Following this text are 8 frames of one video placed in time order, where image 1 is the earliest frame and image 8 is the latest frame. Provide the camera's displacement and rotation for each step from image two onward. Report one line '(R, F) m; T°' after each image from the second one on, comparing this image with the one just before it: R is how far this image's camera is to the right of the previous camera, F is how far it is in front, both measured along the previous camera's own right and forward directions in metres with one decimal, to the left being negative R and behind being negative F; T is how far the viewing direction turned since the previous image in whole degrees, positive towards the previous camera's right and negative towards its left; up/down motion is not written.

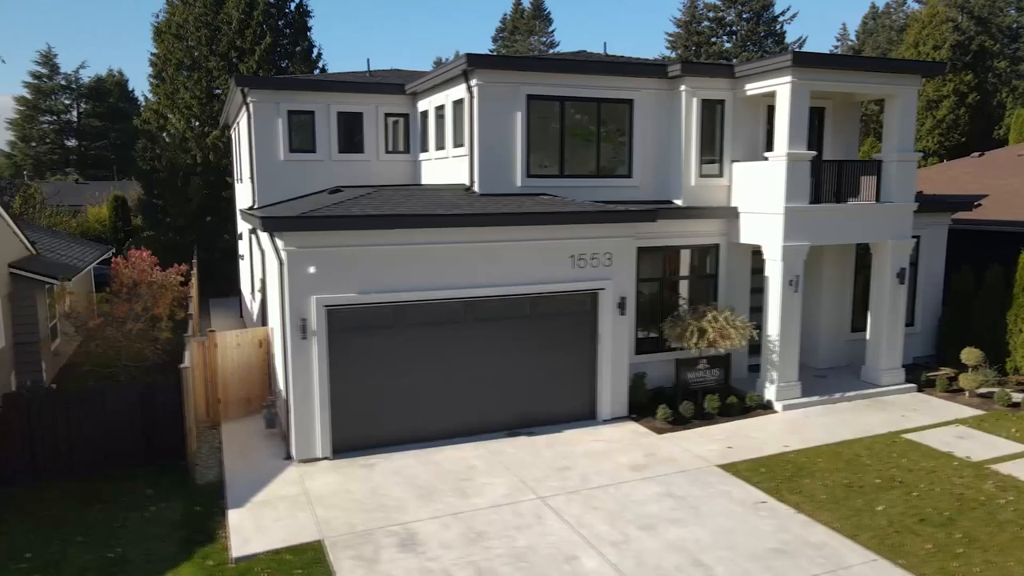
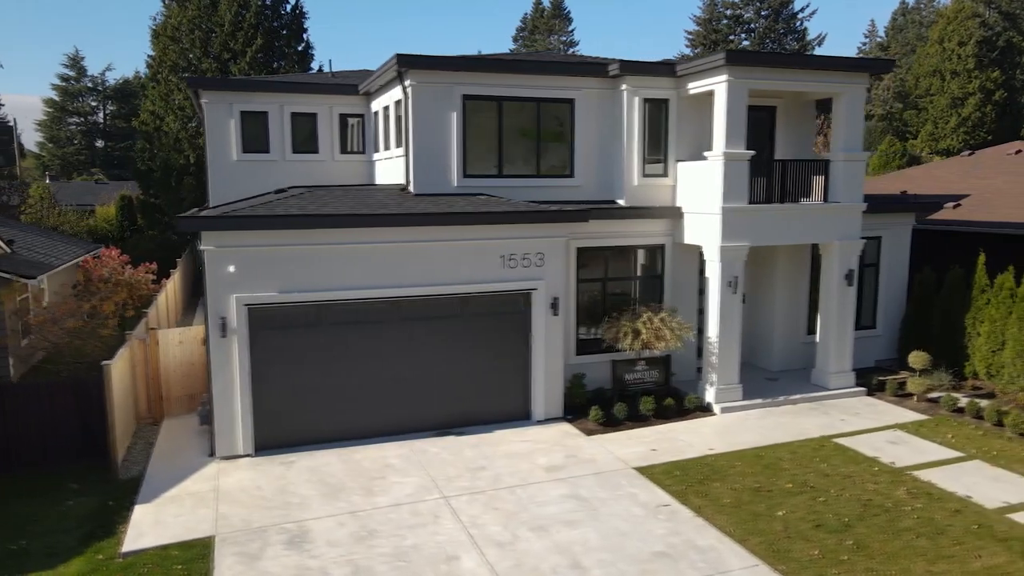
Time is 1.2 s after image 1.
(+1.7, 0.0) m; -2°
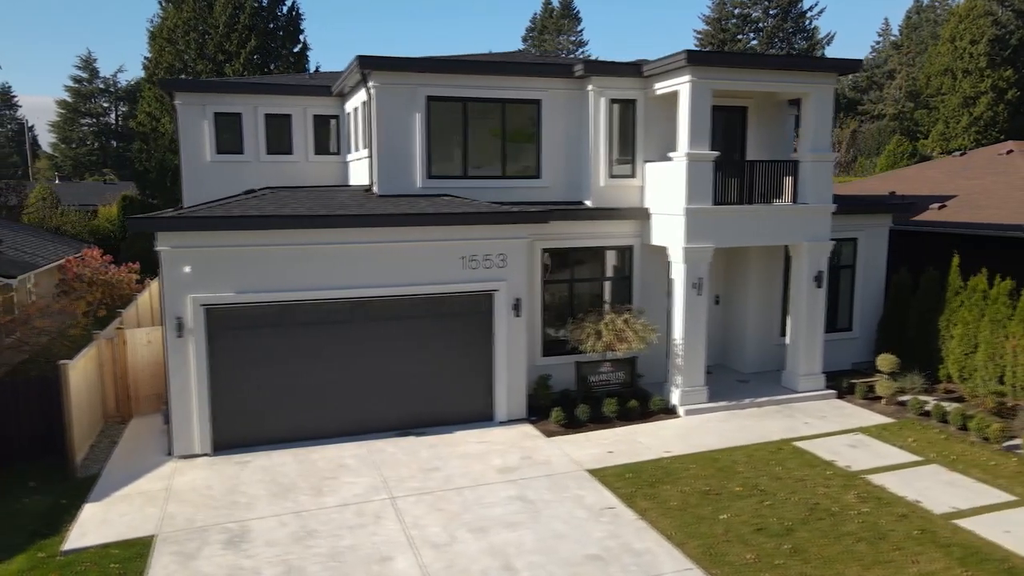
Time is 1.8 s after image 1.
(+0.9, 0.0) m; -1°
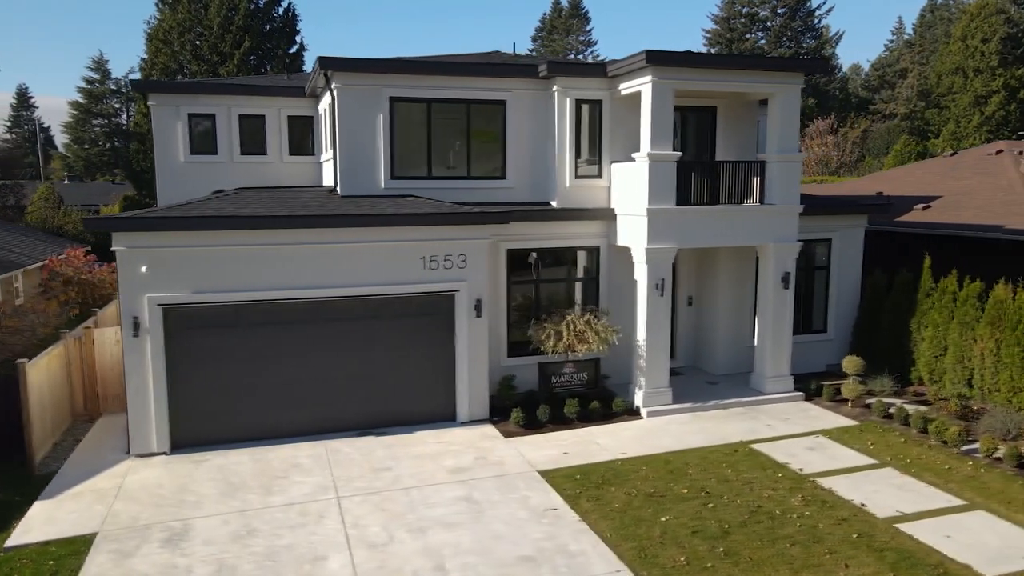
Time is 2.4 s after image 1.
(+0.9, 0.0) m; -1°
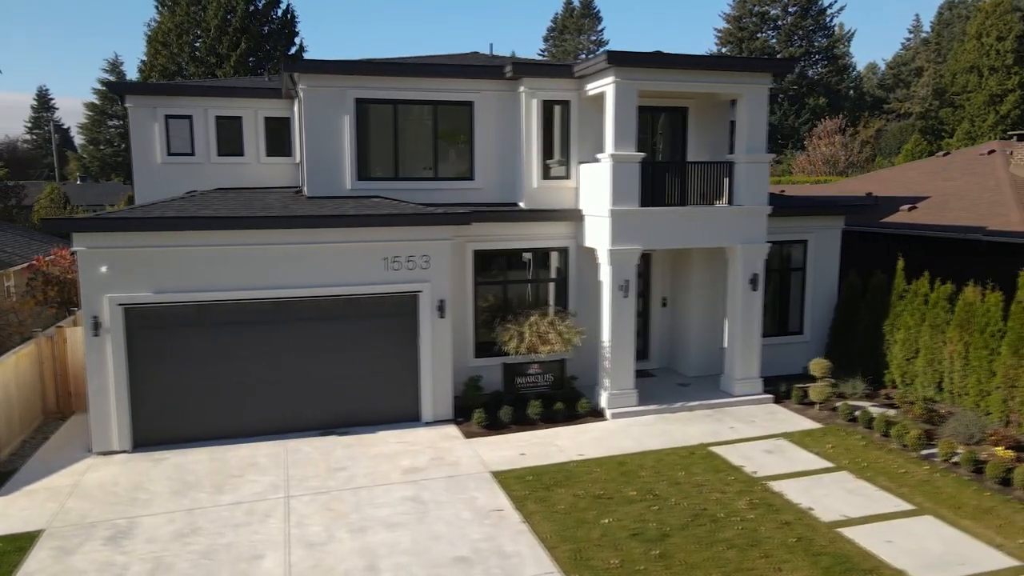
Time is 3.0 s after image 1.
(+0.9, 0.0) m; -1°
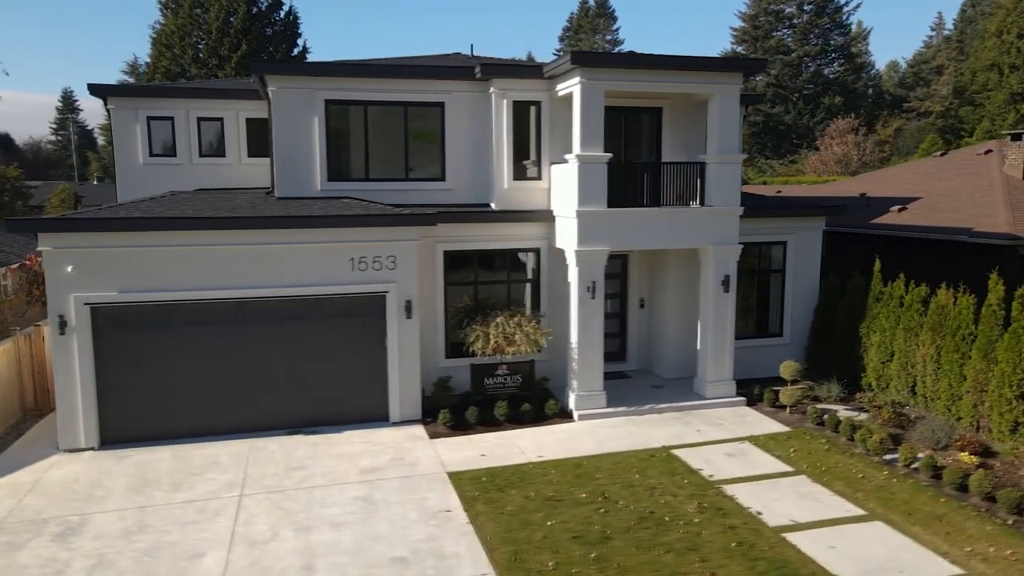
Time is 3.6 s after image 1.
(+0.9, 0.0) m; -1°
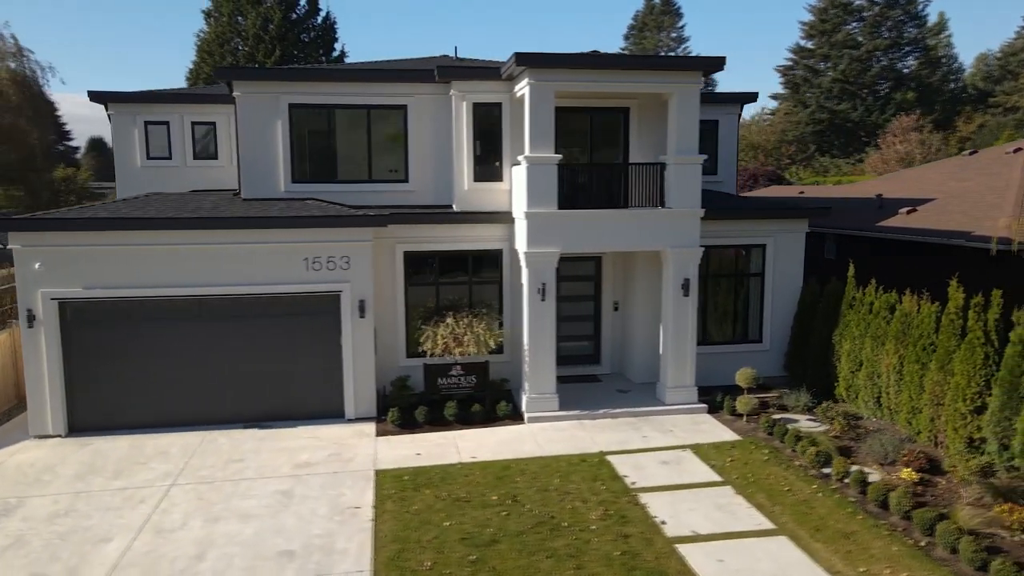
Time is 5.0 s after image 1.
(+2.1, +0.1) m; -6°
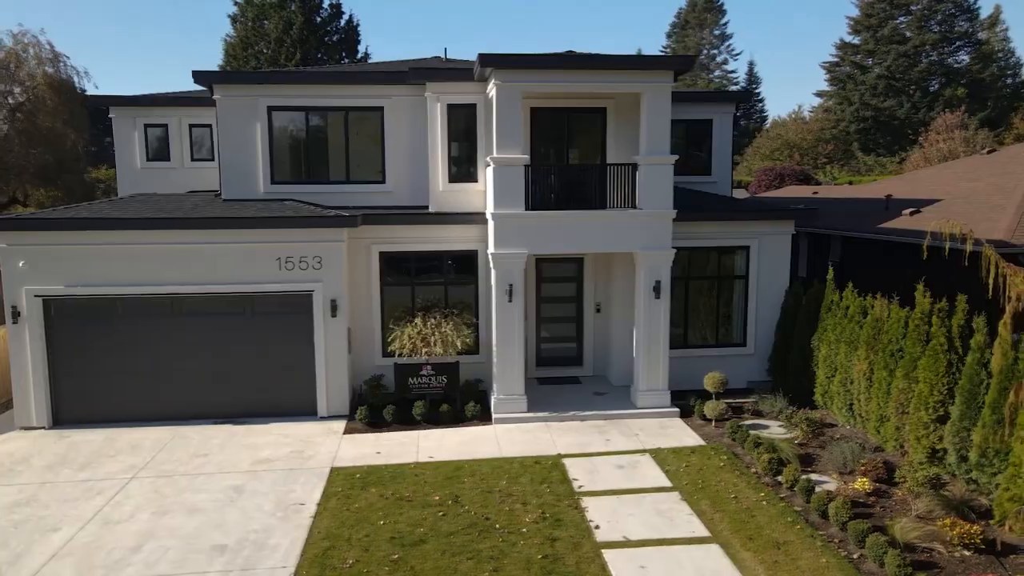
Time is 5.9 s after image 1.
(+1.4, 0.0) m; -4°
